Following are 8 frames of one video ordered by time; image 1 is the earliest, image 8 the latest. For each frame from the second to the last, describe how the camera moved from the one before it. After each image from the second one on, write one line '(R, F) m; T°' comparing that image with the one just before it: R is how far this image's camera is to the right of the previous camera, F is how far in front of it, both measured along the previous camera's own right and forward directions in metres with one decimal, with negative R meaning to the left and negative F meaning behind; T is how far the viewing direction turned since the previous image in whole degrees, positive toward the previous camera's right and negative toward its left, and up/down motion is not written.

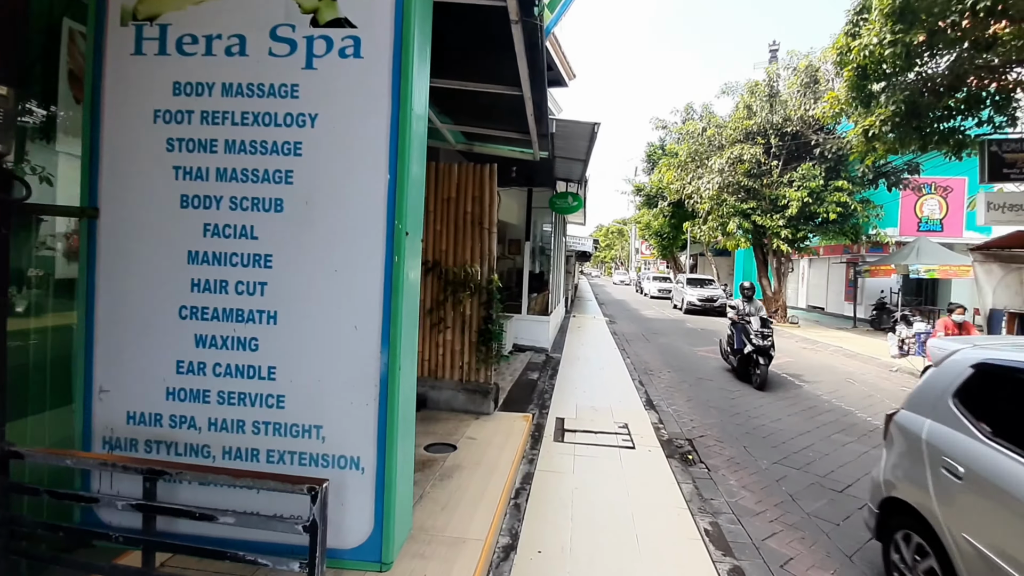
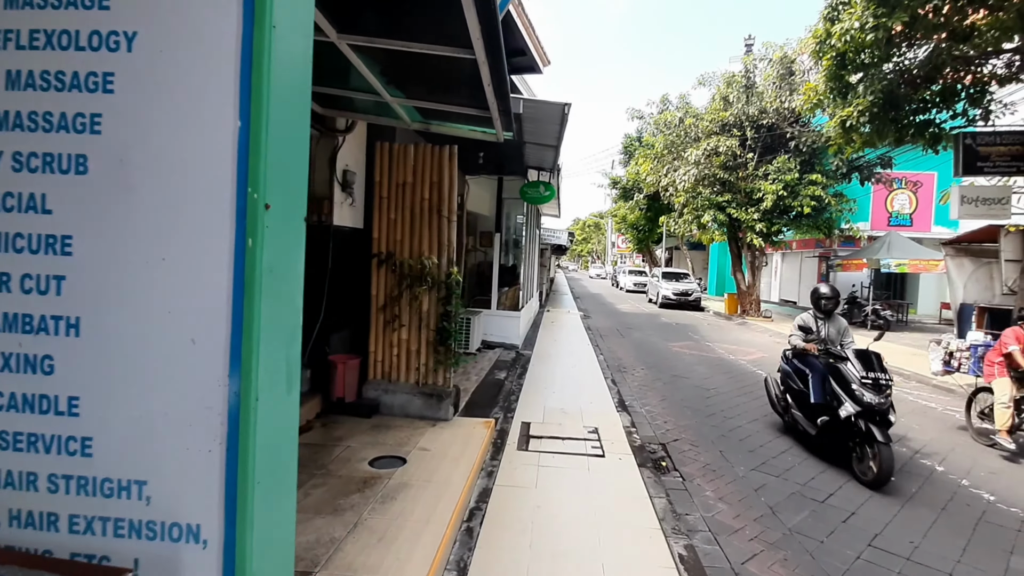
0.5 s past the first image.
(+0.1, +0.4) m; +3°
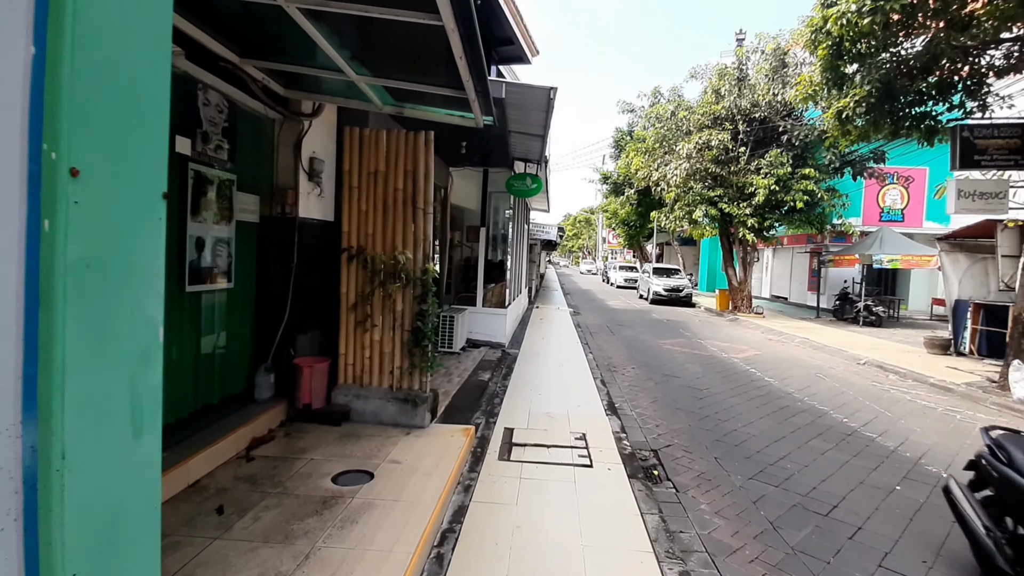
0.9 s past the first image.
(+0.1, +0.3) m; +1°
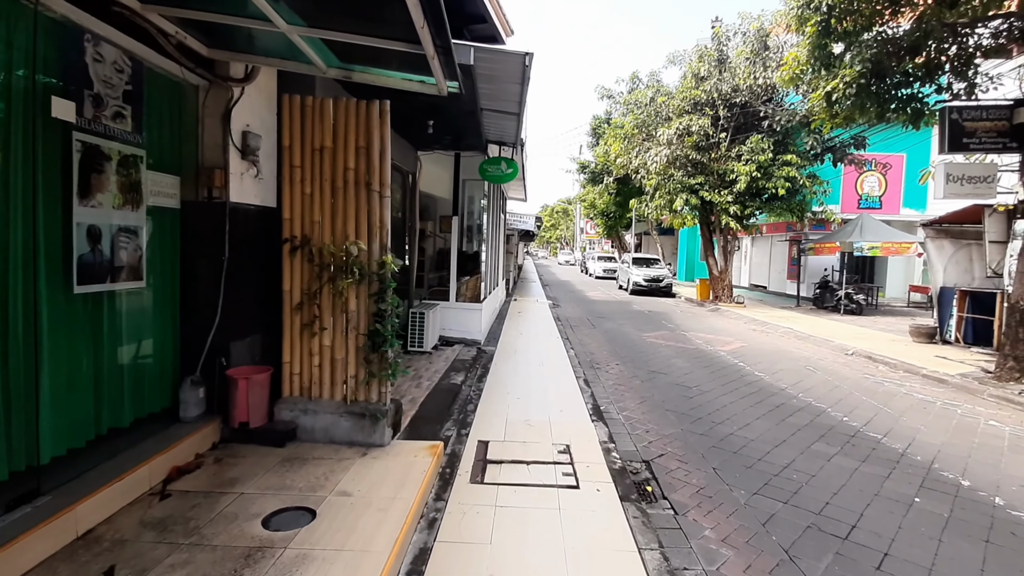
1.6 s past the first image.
(0.0, +0.6) m; +2°
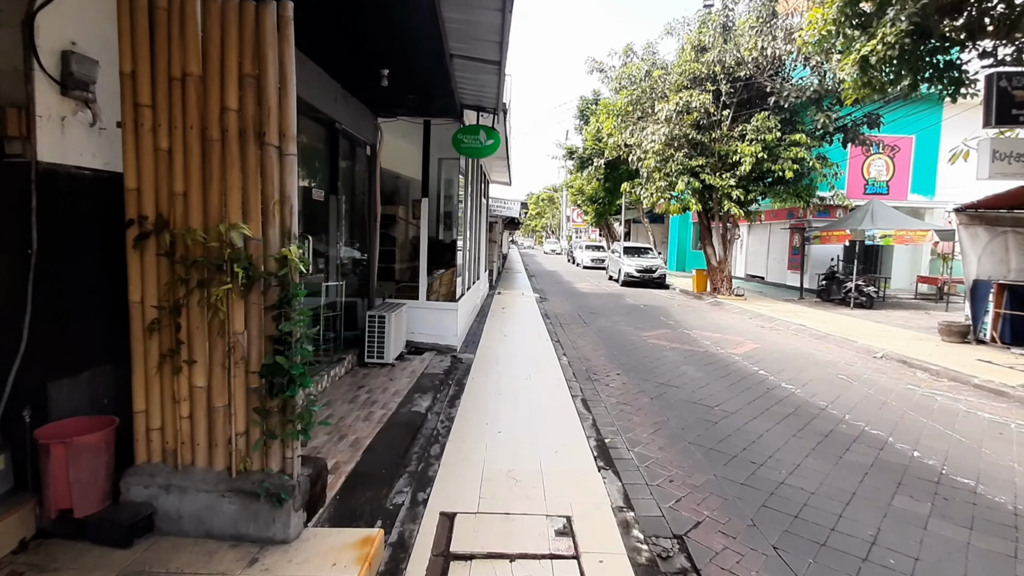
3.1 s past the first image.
(0.0, +1.2) m; +2°
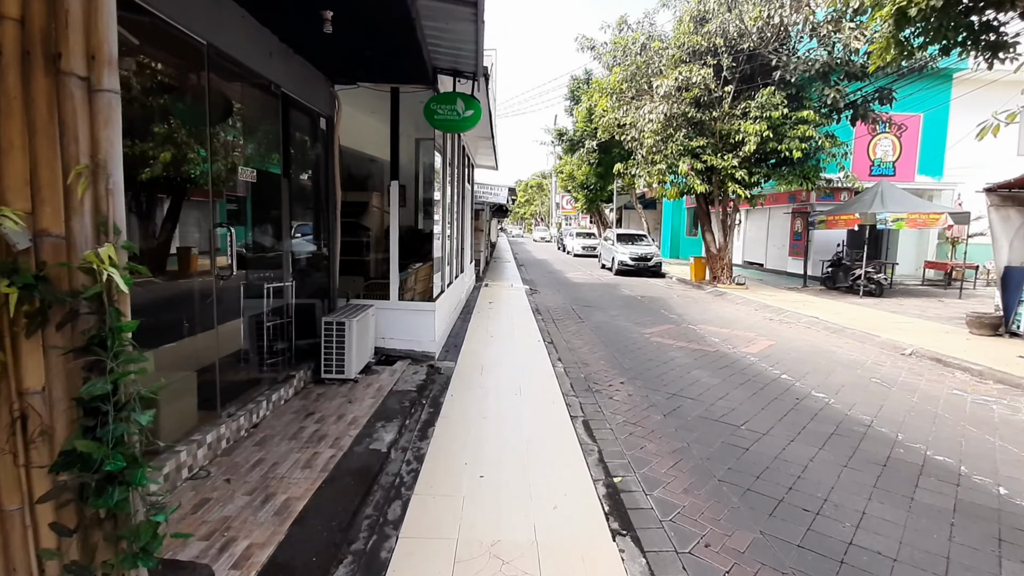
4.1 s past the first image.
(0.0, +0.9) m; +1°
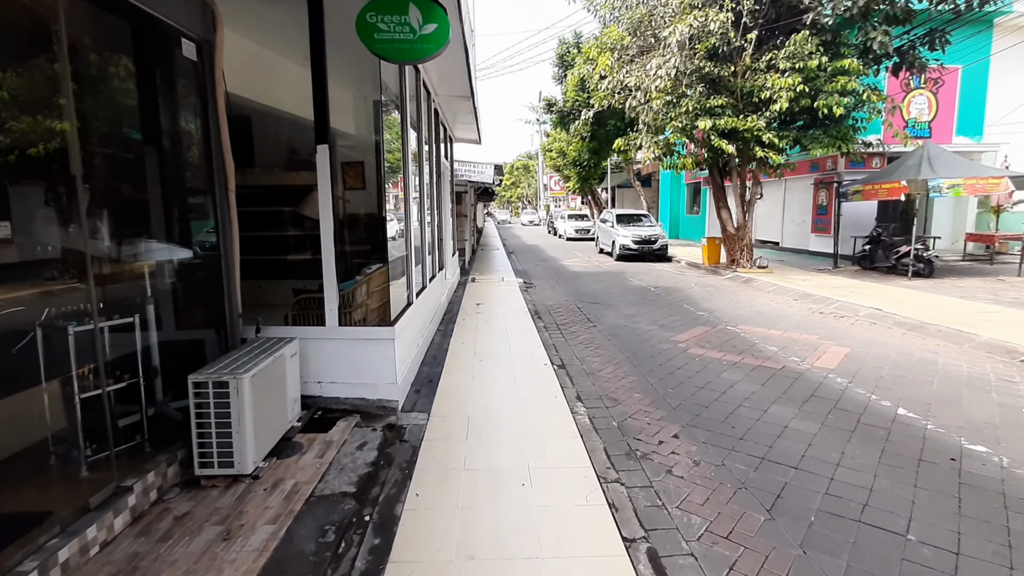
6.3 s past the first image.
(0.0, +1.8) m; +1°
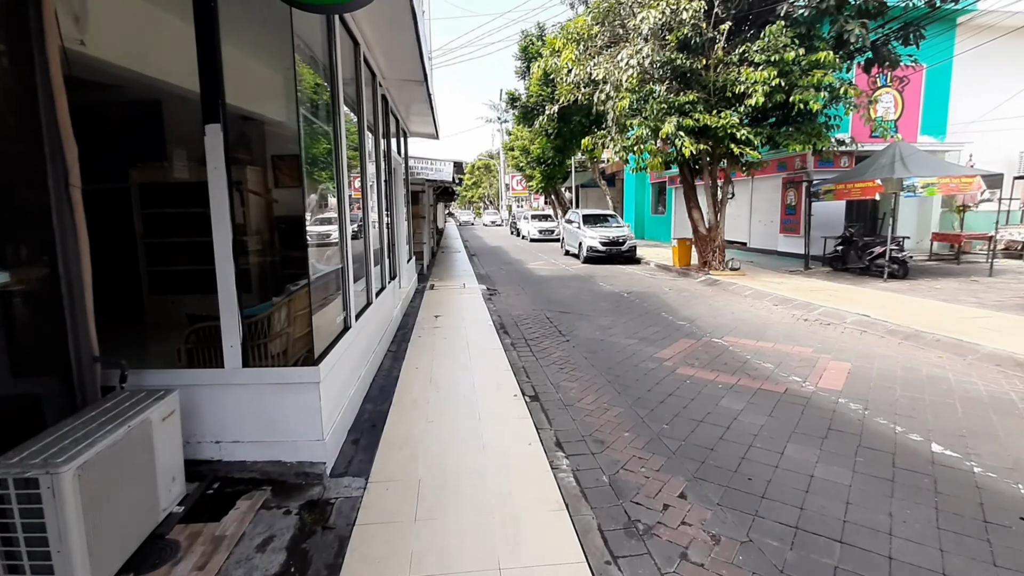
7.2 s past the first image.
(0.0, +0.8) m; +4°
